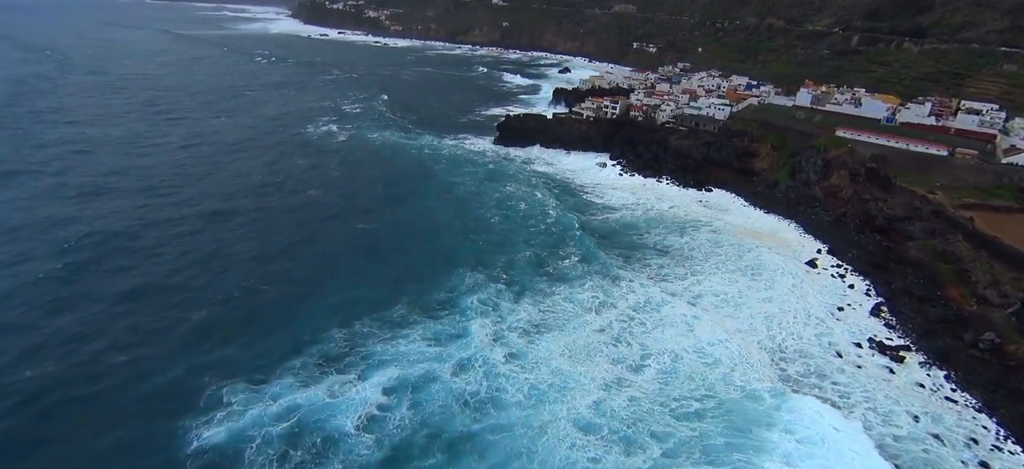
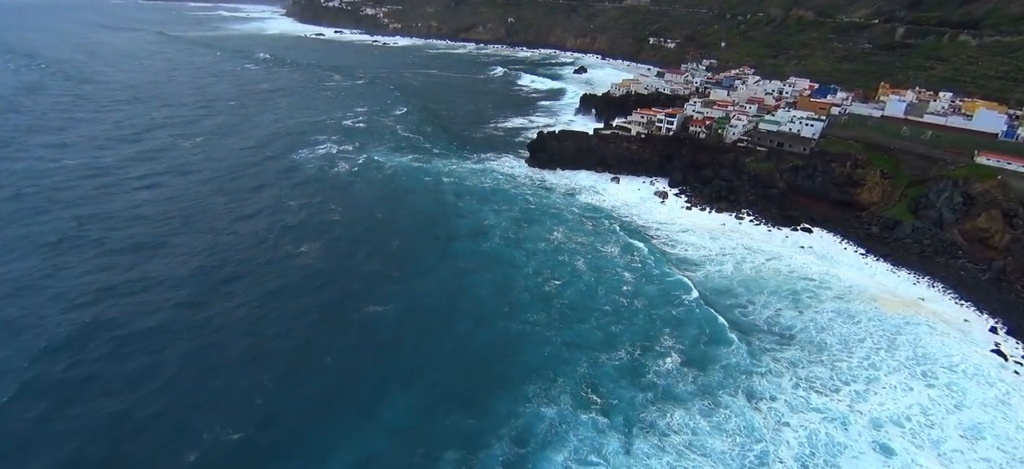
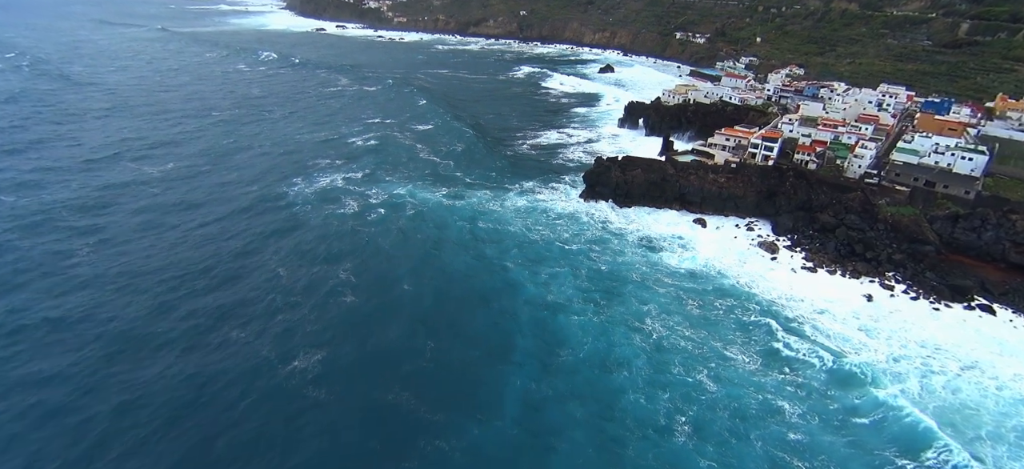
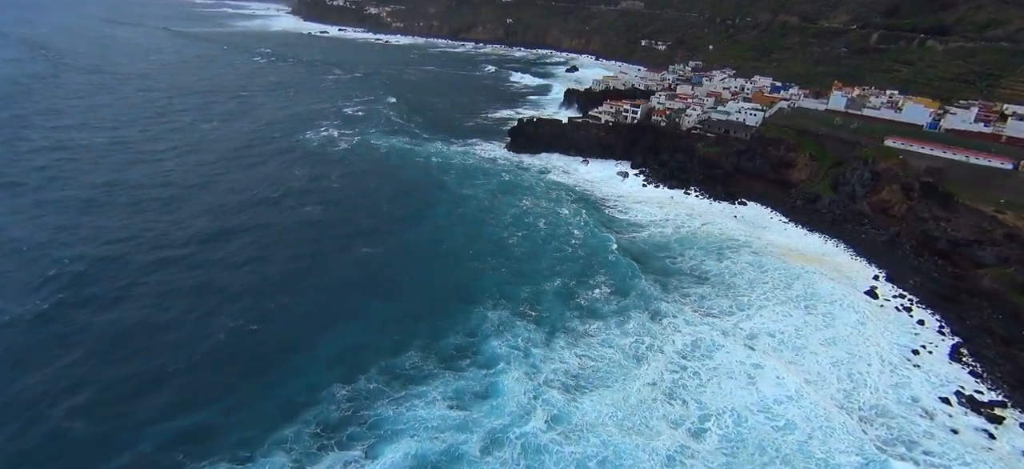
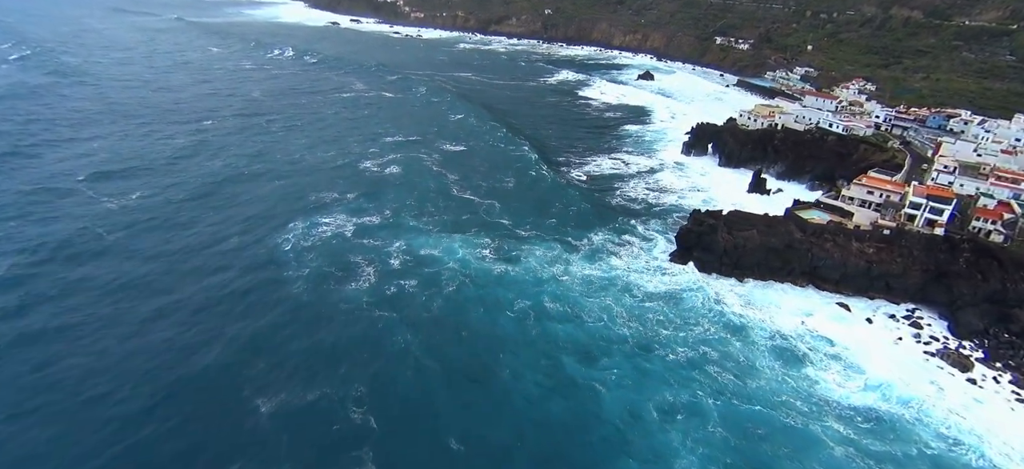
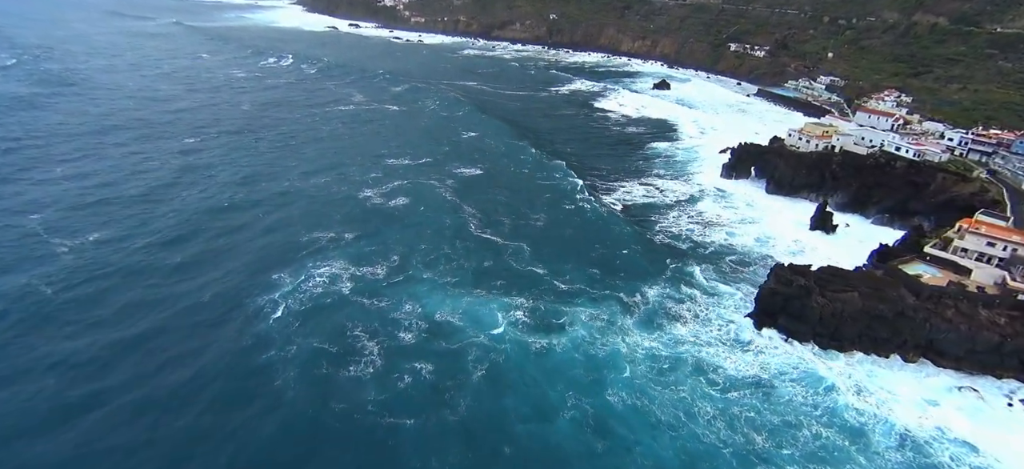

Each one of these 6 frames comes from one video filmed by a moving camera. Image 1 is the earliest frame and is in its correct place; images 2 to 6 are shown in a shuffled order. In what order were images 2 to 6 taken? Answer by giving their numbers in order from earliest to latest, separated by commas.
4, 2, 3, 5, 6
